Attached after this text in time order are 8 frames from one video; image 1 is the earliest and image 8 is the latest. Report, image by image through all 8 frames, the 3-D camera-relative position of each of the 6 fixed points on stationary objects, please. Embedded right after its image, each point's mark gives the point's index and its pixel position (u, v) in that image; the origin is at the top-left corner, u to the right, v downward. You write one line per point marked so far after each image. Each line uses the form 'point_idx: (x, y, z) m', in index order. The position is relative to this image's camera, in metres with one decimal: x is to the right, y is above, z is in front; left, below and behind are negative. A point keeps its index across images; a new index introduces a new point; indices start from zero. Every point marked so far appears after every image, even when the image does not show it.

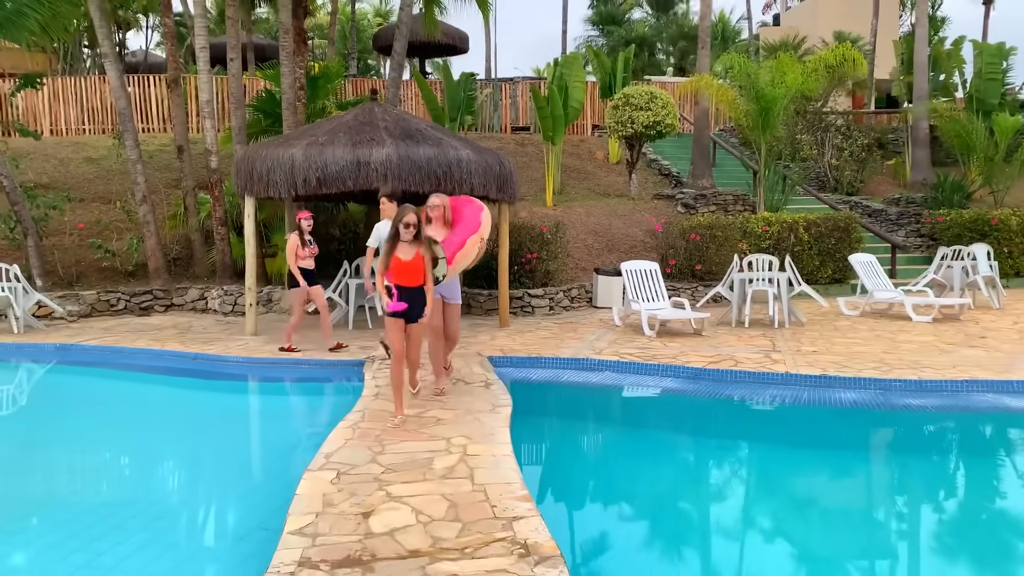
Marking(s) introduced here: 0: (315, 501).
0: (-0.9, -1.0, +3.3) m
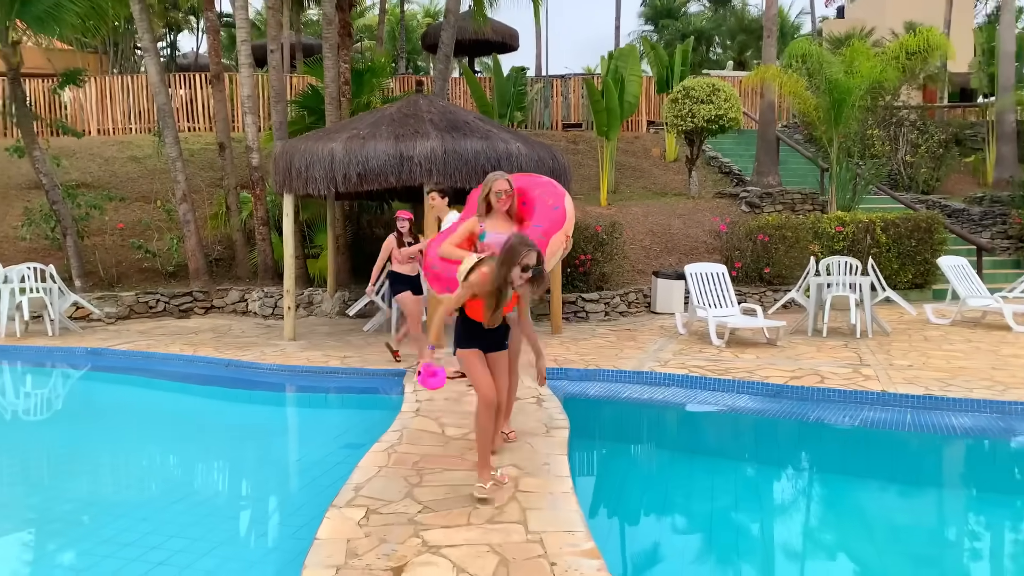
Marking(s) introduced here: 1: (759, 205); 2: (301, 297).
0: (-0.7, -1.0, +2.8) m
1: (+4.5, +1.5, +13.1) m
2: (-2.9, -0.1, +10.0) m
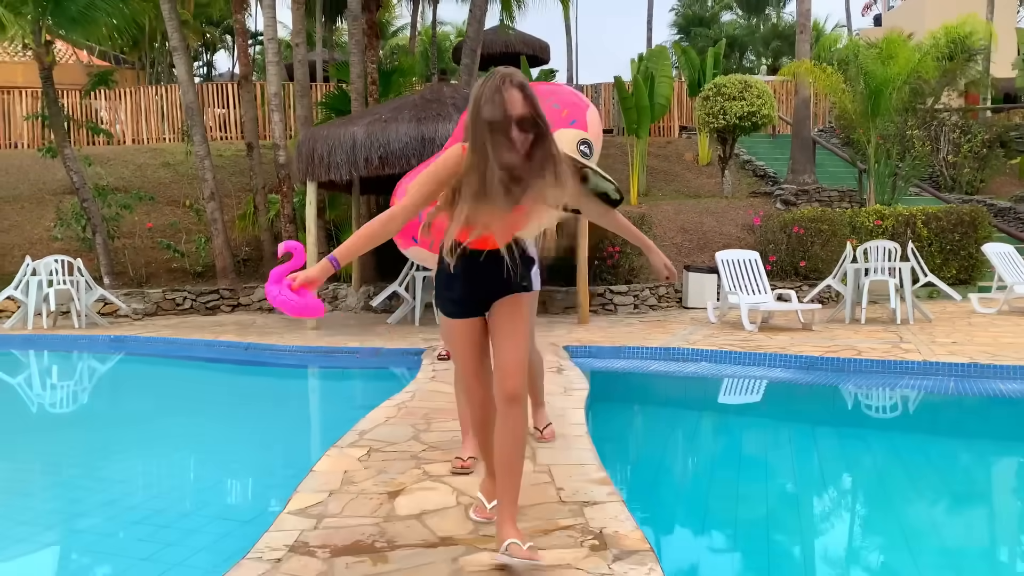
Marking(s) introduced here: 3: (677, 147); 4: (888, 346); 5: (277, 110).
0: (-0.6, -0.7, +2.6) m
1: (+5.0, +1.5, +12.7) m
2: (-2.6, -0.1, +9.9) m
3: (+3.8, +3.2, +16.6) m
4: (+3.0, -0.5, +5.9) m
5: (-3.5, +2.7, +11.0) m
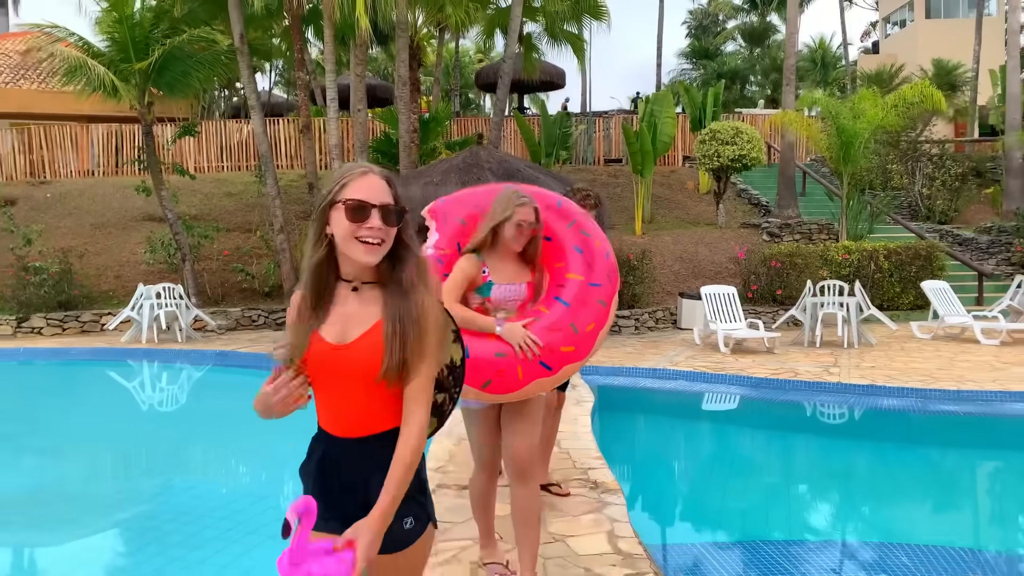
0: (-0.4, -1.0, +4.5) m
1: (+5.4, +1.1, +14.6) m
2: (-2.2, -0.4, +11.9) m
3: (+4.3, +2.8, +18.5) m
4: (+3.3, -0.9, +7.8) m
5: (-3.1, +2.4, +12.9) m
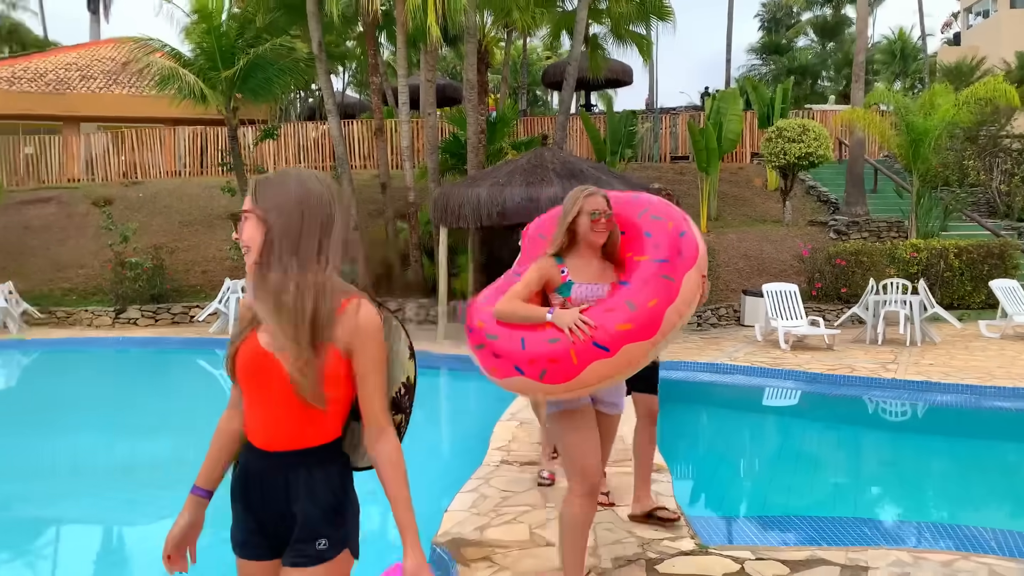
0: (0.0, -1.0, +4.9) m
1: (+6.7, +1.1, +14.4) m
2: (-1.1, -0.3, +12.4) m
3: (+6.0, +2.9, +18.4) m
4: (+4.0, -0.9, +7.8) m
5: (-1.9, +2.4, +13.6) m
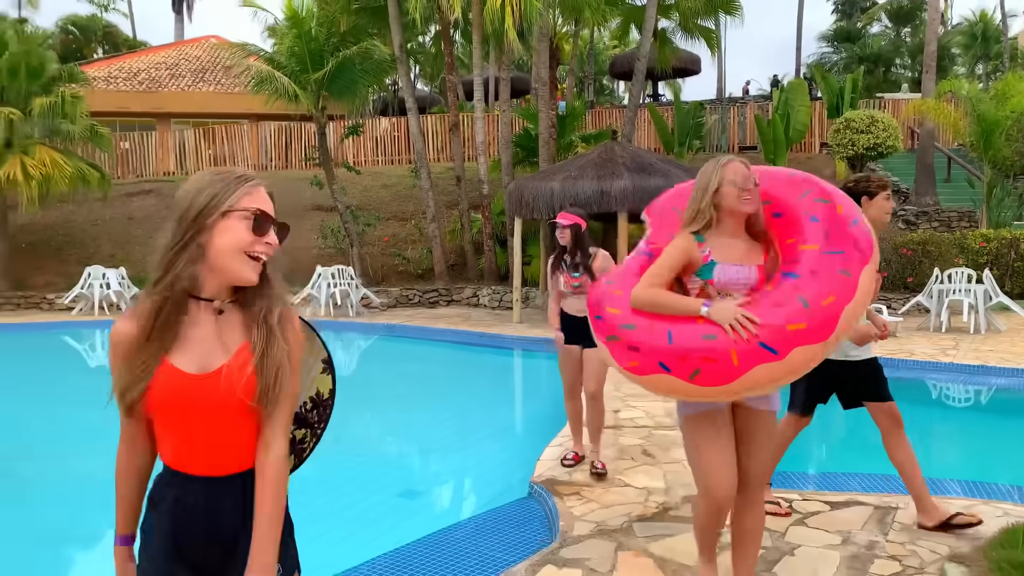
0: (+0.6, -0.9, +5.6) m
1: (+8.1, +1.3, +14.5) m
2: (+0.1, -0.1, +13.2) m
3: (+7.7, +3.2, +18.5) m
4: (+4.8, -0.7, +8.2) m
5: (-0.6, +2.7, +14.3) m
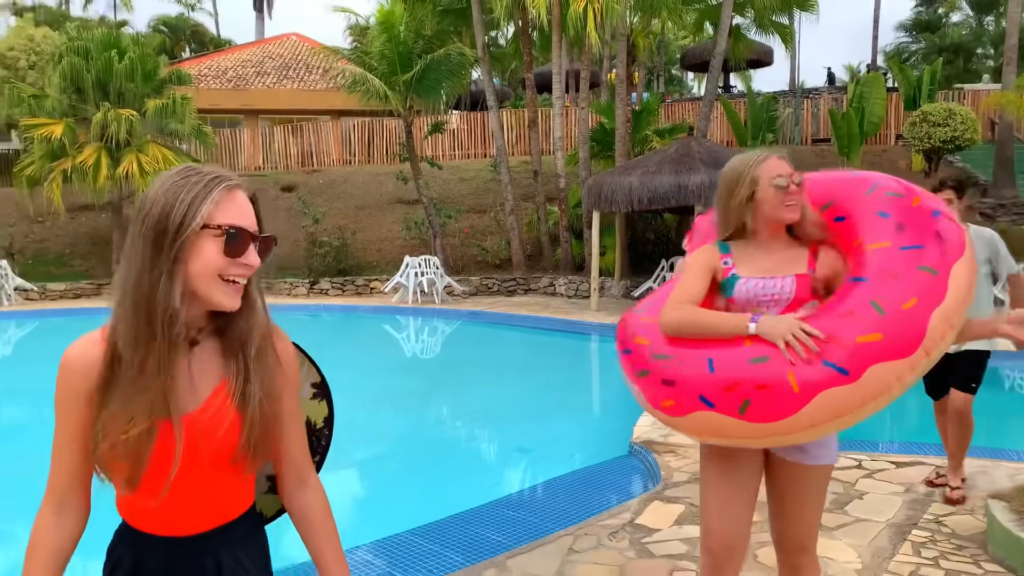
0: (+1.4, -0.8, +6.3) m
1: (+9.6, +1.5, +14.4) m
2: (+1.6, +0.1, +13.8) m
3: (+9.6, +3.4, +18.4) m
4: (+5.8, -0.6, +8.5) m
5: (+1.0, +2.9, +15.0) m
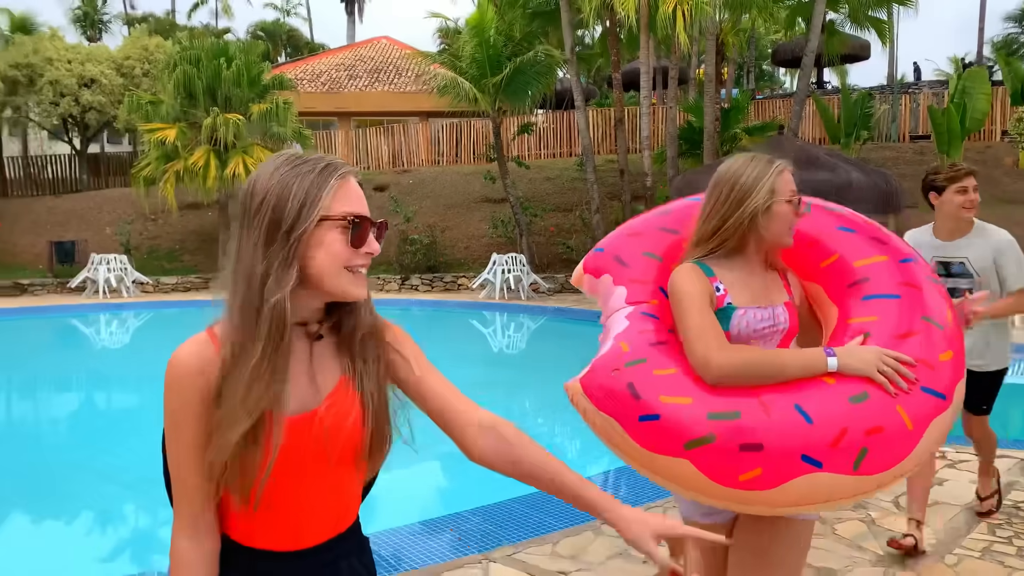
0: (+2.2, -0.8, +6.5) m
1: (+11.3, +1.4, +13.6) m
2: (+3.2, +0.1, +14.0) m
3: (+11.8, +3.3, +17.6) m
4: (+6.9, -0.7, +8.1) m
5: (+2.8, +3.0, +15.2) m
